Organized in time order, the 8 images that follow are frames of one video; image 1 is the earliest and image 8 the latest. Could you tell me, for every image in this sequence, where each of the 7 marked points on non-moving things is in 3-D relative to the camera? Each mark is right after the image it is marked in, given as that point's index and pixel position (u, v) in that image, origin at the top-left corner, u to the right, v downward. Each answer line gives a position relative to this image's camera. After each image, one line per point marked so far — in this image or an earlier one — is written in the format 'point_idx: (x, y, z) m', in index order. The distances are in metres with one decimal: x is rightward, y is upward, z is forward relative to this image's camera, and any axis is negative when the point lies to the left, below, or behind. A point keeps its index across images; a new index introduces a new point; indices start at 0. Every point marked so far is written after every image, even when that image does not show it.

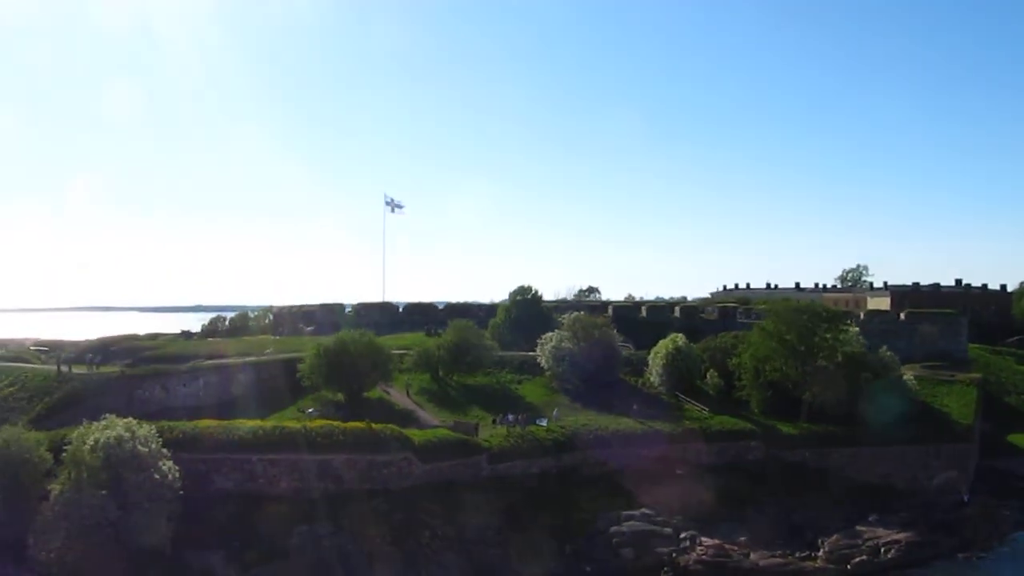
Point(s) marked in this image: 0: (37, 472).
0: (-8.5, -3.3, +18.8) m
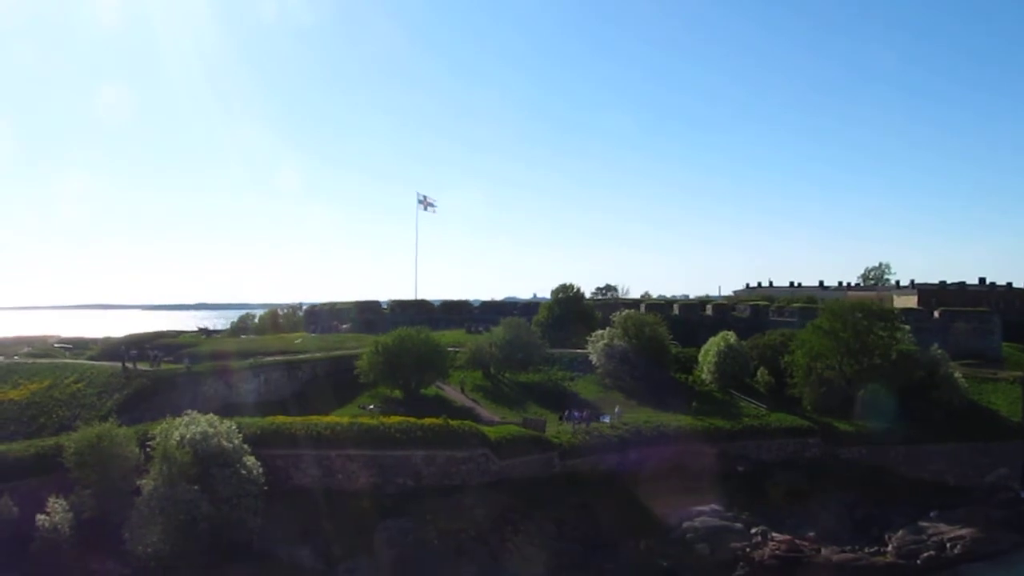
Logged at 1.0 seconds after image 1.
0: (-6.9, -3.2, +18.9) m
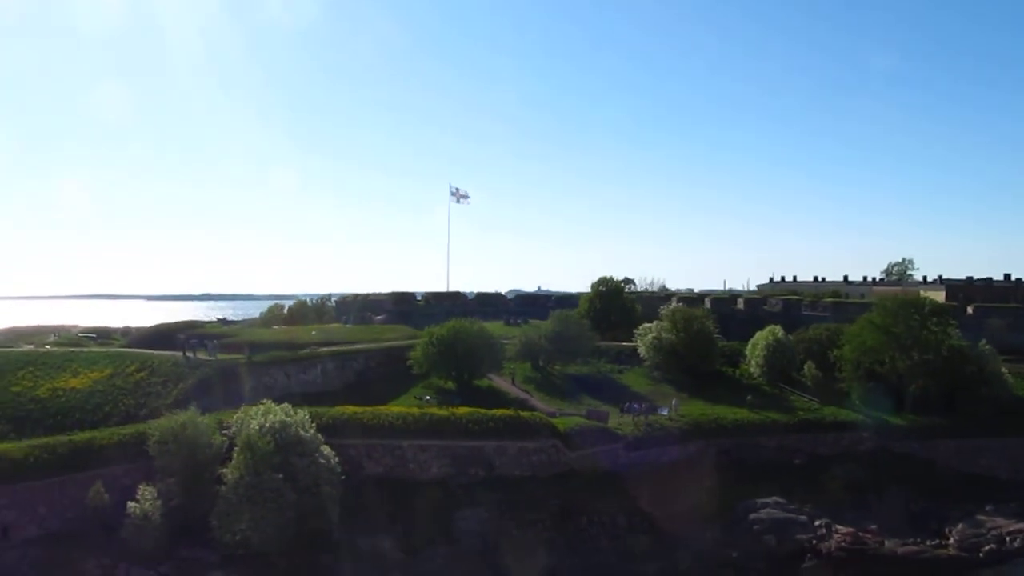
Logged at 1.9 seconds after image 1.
0: (-5.4, -3.0, +19.0) m
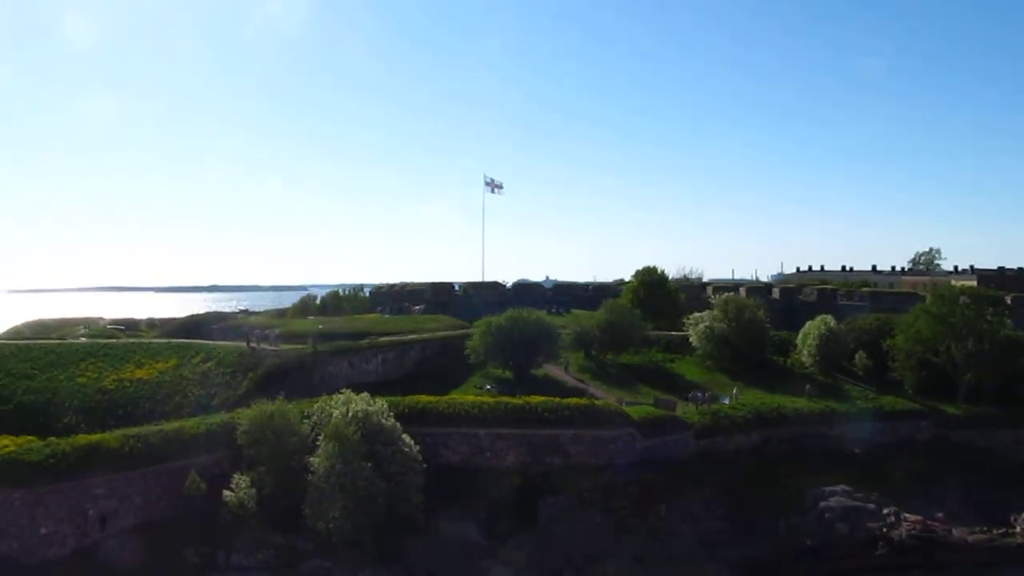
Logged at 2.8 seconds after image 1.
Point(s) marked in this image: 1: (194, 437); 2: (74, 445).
0: (-3.9, -2.8, +19.2) m
1: (-5.7, -2.7, +19.1) m
2: (-7.2, -2.6, +17.6) m
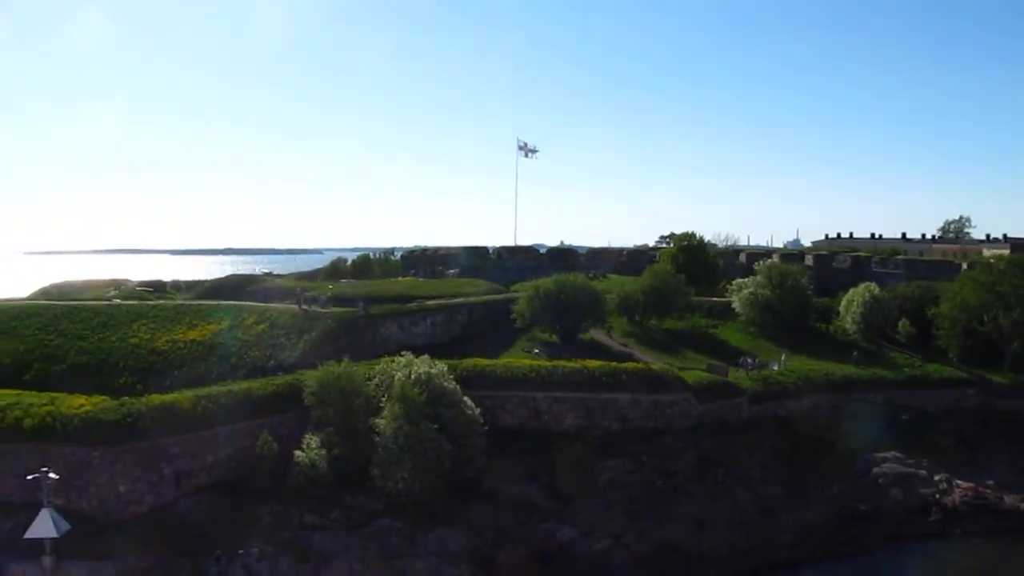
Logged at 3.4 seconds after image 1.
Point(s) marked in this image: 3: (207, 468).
0: (-2.7, -2.2, +19.4) m
1: (-4.5, -2.0, +19.2) m
2: (-6.1, -2.0, +17.8) m
3: (-5.2, -3.1, +18.2) m
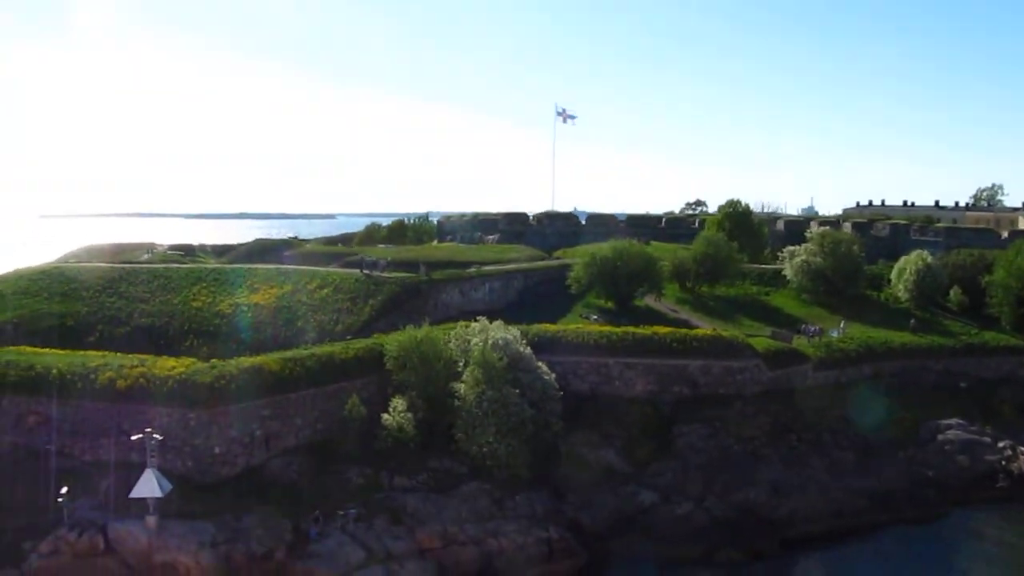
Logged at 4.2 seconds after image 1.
0: (-1.2, -1.5, +19.5) m
1: (-3.0, -1.3, +19.4) m
2: (-4.6, -1.3, +18.0) m
3: (-3.8, -2.5, +18.4) m
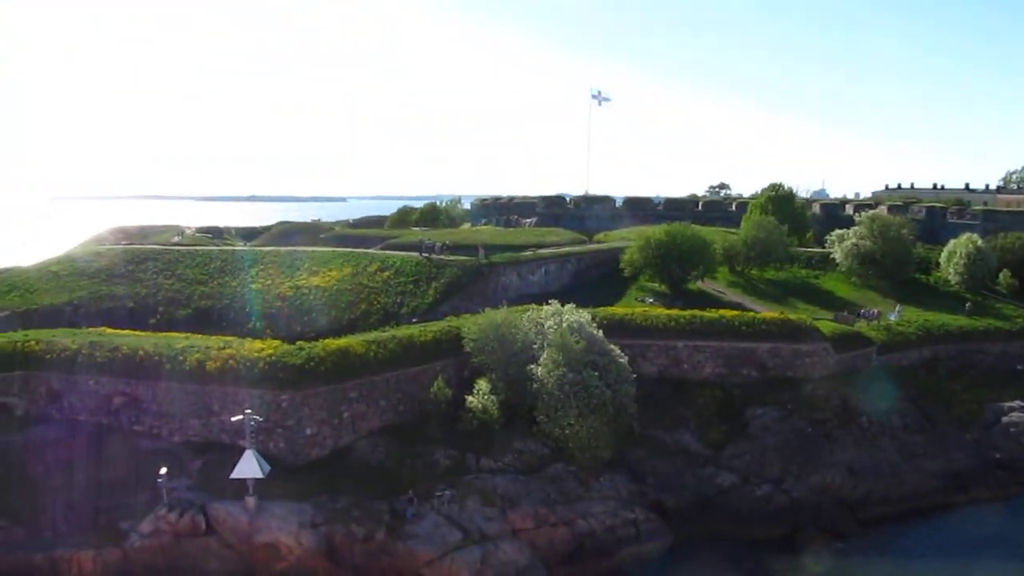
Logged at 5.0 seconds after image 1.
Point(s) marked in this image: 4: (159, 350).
0: (+0.2, -1.2, +19.6) m
1: (-1.6, -1.0, +19.5) m
2: (-3.2, -1.1, +18.1) m
3: (-2.3, -2.2, +18.5) m
4: (-6.2, -1.1, +18.5) m
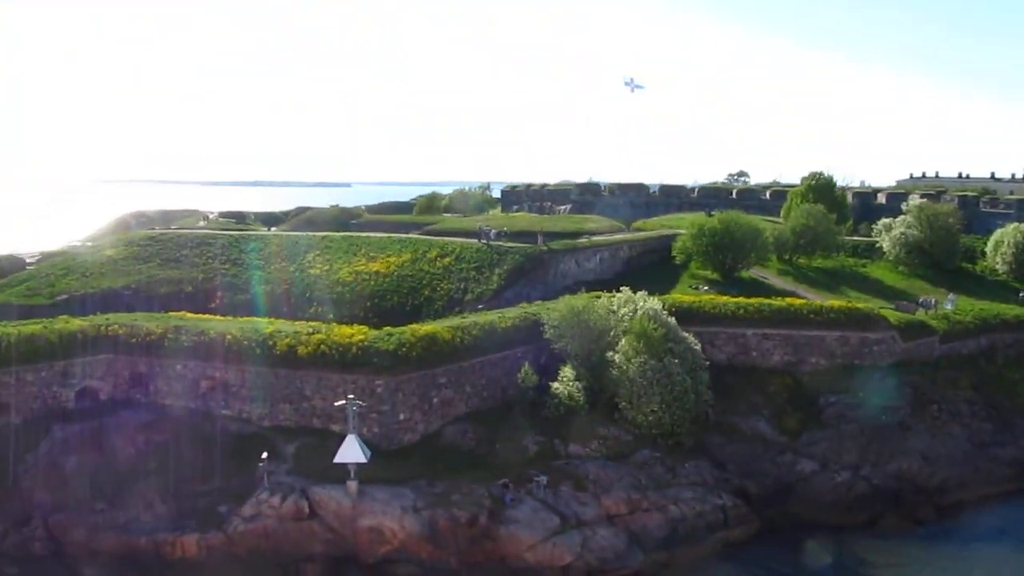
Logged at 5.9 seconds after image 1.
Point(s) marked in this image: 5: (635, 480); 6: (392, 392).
0: (+1.7, -1.0, +19.7) m
1: (-0.1, -0.8, +19.6) m
2: (-1.7, -0.8, +18.2) m
3: (-0.8, -1.9, +18.6) m
4: (-4.7, -0.8, +18.6) m
5: (+2.0, -3.2, +17.5) m
6: (-2.0, -1.7, +17.4) m
